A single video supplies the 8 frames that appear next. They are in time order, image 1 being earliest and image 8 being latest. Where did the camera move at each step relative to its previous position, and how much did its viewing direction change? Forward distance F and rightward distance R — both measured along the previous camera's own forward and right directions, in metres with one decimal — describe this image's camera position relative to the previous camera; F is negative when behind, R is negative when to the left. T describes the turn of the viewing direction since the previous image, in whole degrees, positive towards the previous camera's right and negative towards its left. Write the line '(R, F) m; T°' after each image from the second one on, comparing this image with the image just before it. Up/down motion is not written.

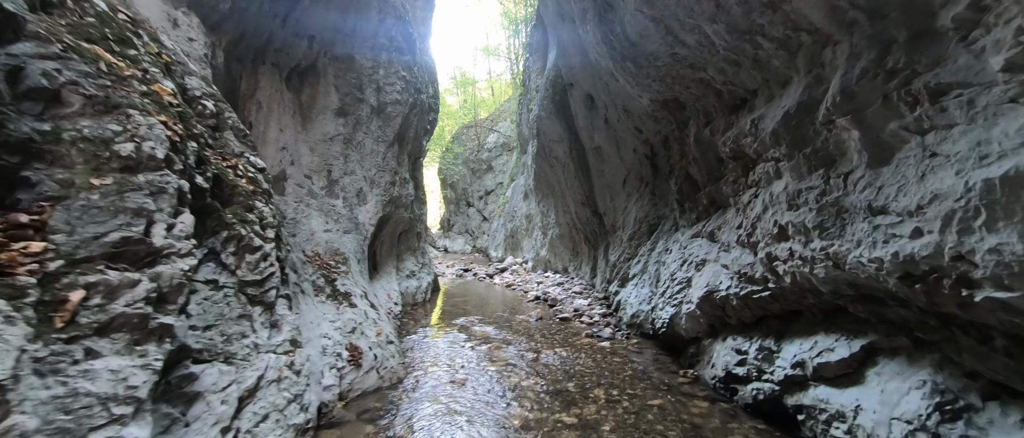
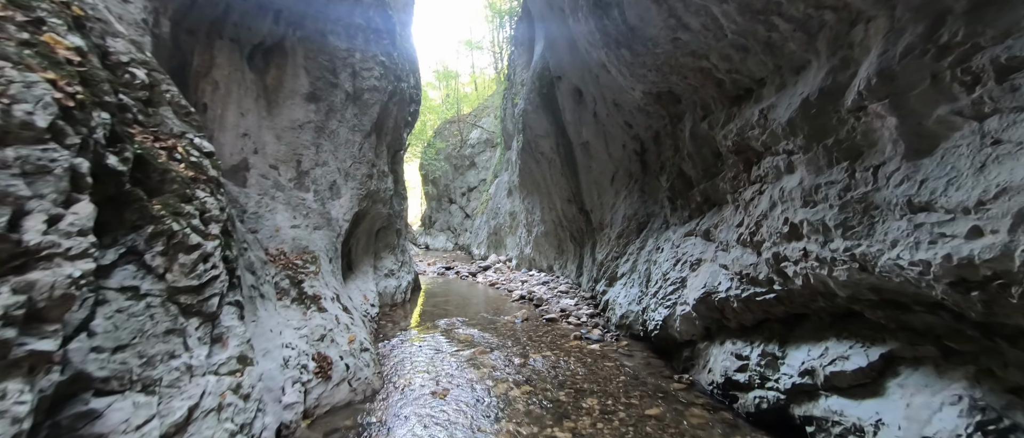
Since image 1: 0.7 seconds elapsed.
(-0.1, +0.4) m; +3°
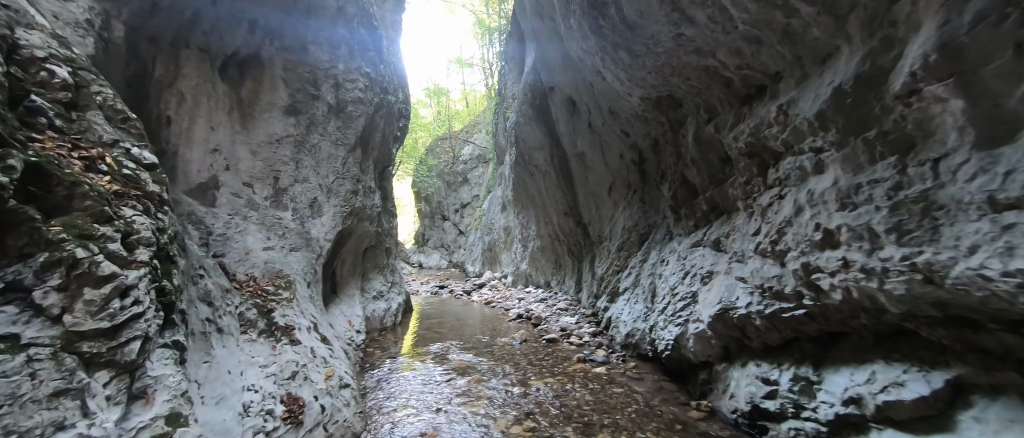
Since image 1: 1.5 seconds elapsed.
(0.0, +0.4) m; +1°
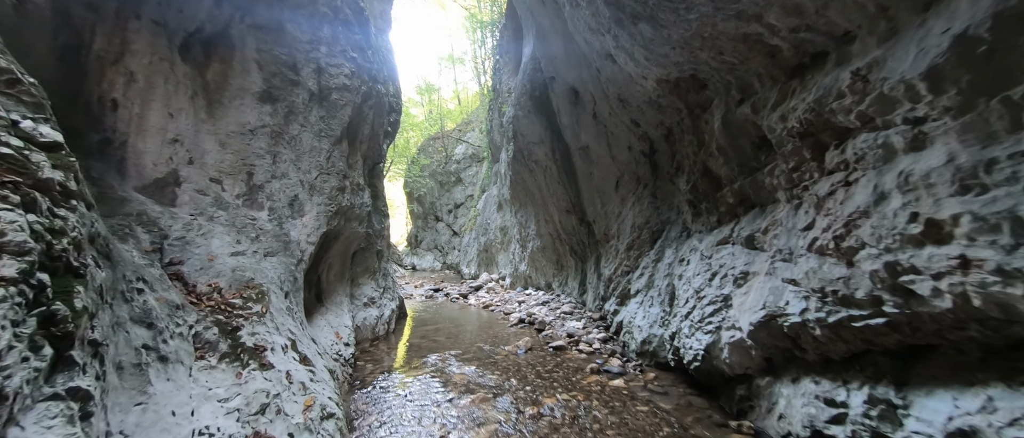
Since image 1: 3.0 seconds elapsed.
(-0.2, +0.7) m; +1°
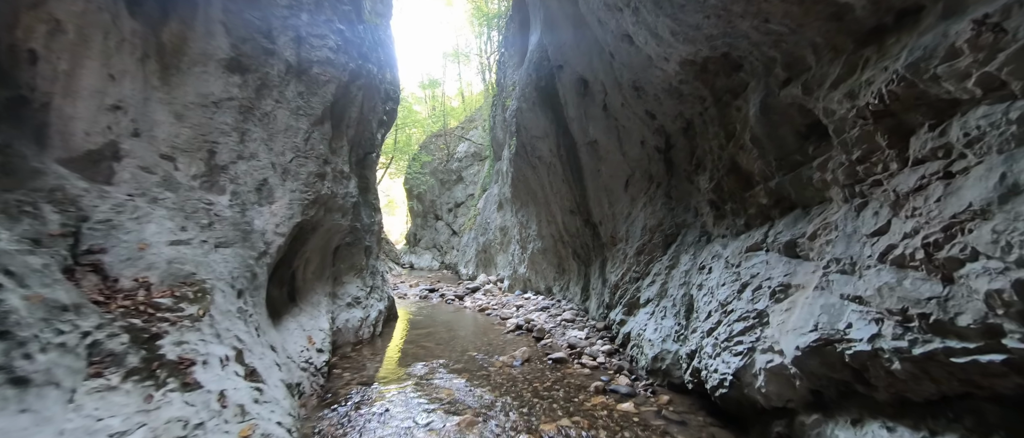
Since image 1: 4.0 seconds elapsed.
(0.0, +0.7) m; 0°
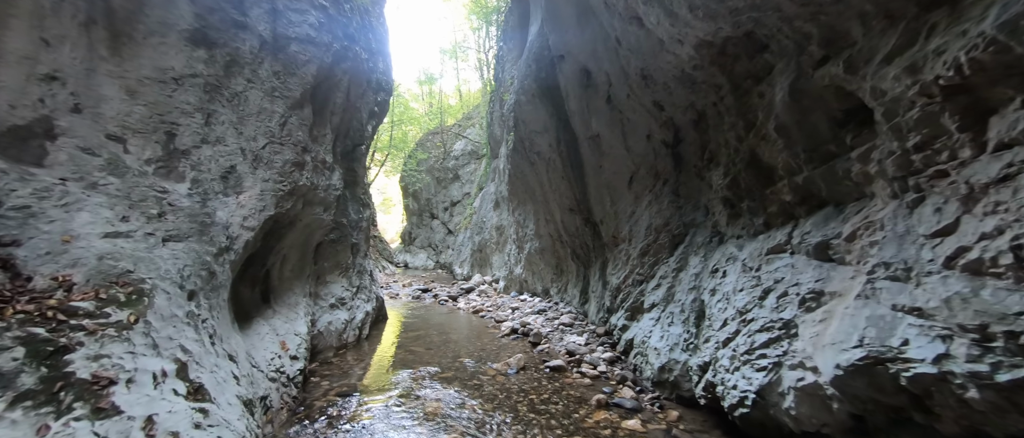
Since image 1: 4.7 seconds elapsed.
(0.0, +0.5) m; +1°
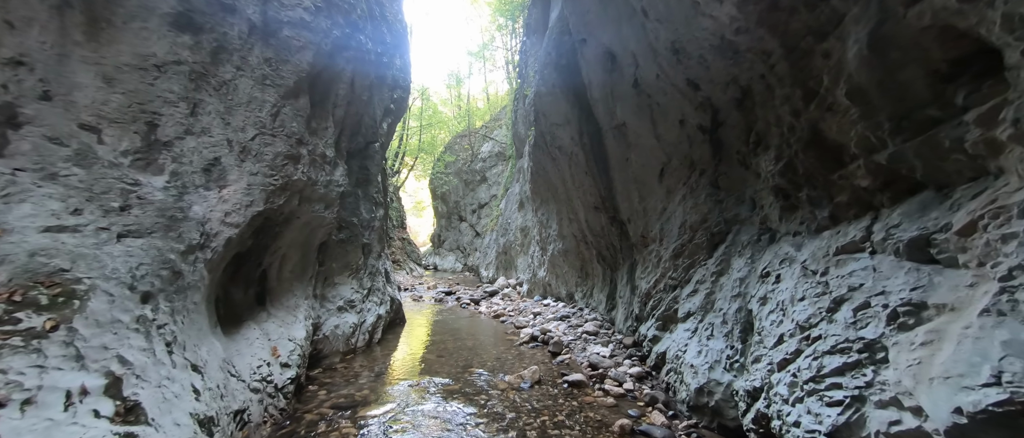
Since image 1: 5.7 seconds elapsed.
(+0.3, +0.6) m; -5°
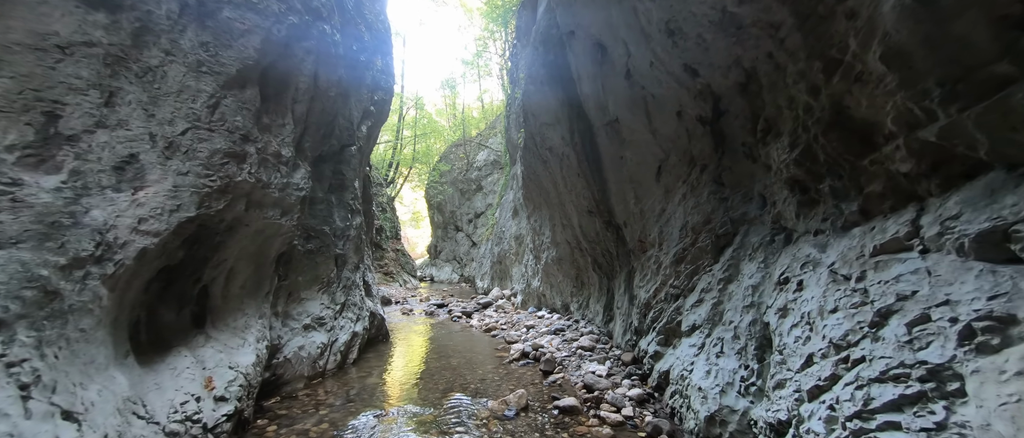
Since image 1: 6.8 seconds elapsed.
(+0.3, +0.6) m; 0°
